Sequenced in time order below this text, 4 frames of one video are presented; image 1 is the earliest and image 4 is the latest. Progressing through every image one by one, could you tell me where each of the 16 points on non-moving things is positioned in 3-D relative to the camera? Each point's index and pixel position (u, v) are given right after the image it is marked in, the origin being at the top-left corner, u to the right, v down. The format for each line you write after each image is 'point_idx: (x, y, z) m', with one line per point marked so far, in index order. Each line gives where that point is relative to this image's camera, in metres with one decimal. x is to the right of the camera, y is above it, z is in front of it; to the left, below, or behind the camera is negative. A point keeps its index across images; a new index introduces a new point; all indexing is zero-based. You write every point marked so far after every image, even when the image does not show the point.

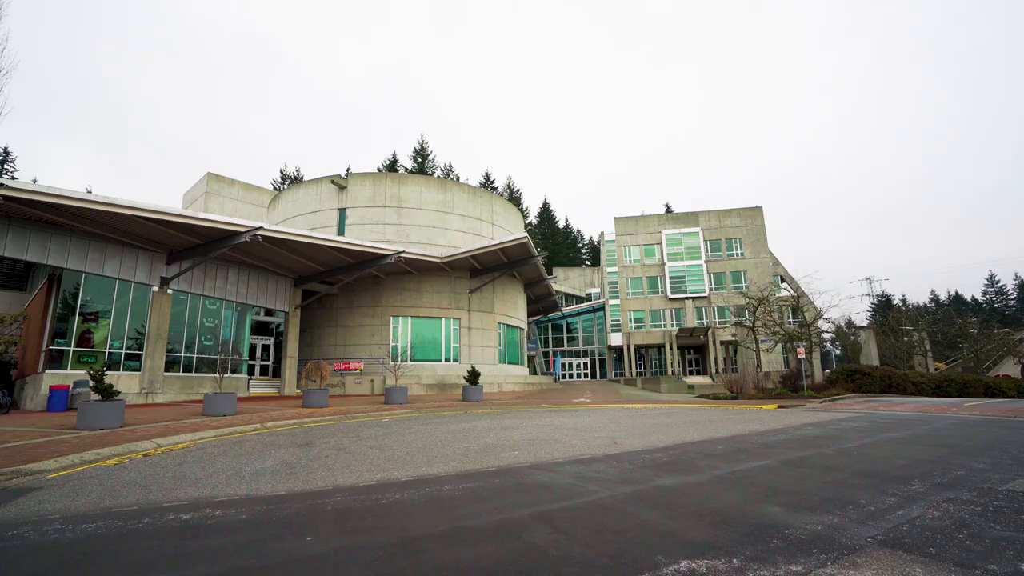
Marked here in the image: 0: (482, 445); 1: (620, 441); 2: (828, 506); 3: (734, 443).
0: (-0.7, -3.2, +10.7) m
1: (+2.2, -3.1, +10.6) m
2: (+3.2, -2.3, +5.4) m
3: (+4.1, -2.9, +9.6) m
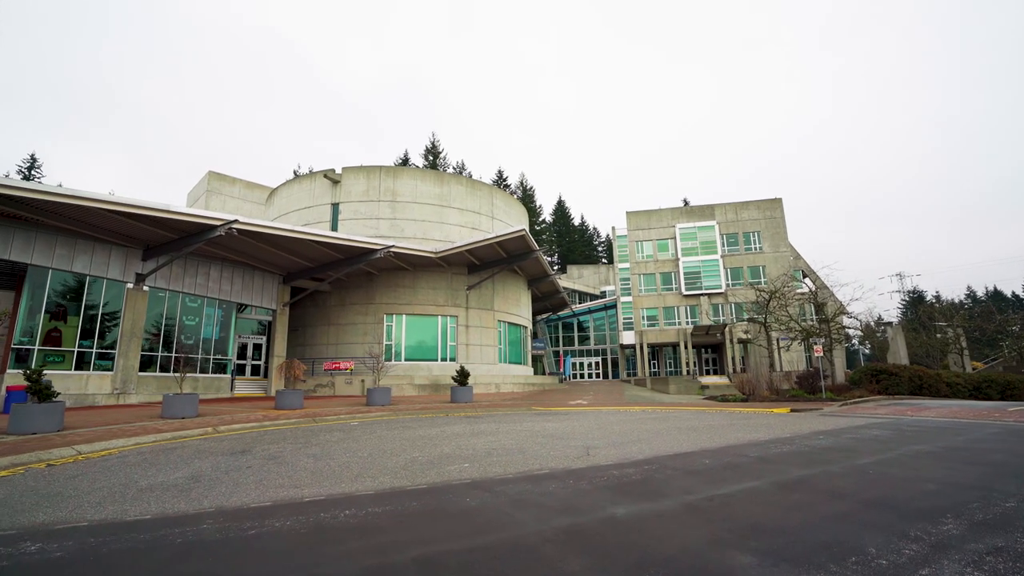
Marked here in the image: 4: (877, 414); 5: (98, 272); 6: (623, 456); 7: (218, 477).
0: (-1.4, -3.0, +9.3) m
1: (+1.4, -2.9, +9.2) m
2: (+2.3, -2.0, +3.8) m
3: (+3.3, -2.6, +8.1) m
4: (+9.2, -3.2, +13.2) m
5: (-14.8, +0.6, +18.6) m
6: (+1.8, -2.8, +8.7) m
7: (-4.4, -2.8, +7.7) m
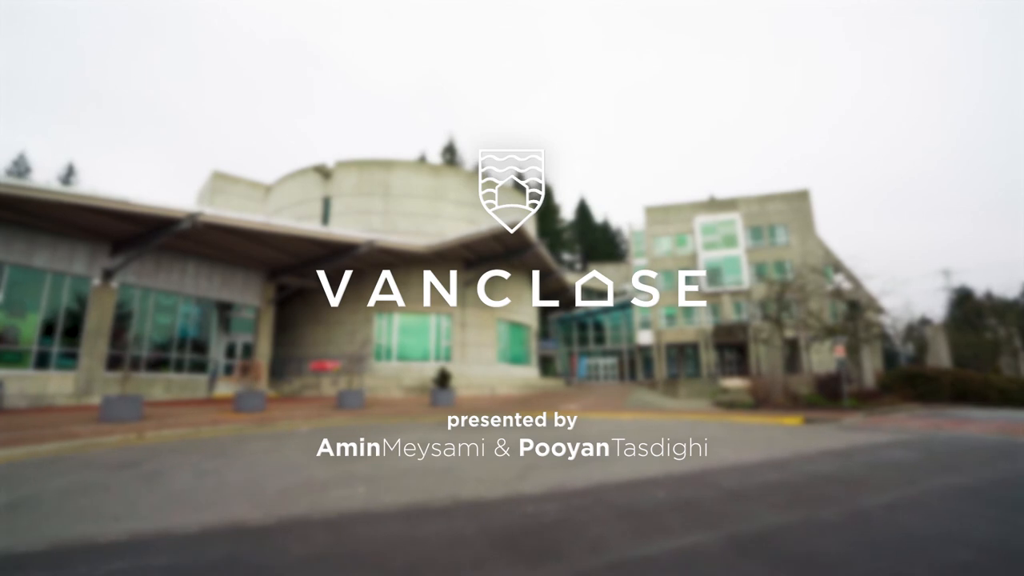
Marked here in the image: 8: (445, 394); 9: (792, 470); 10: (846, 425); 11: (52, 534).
0: (-2.6, -2.8, +7.7) m
1: (+0.3, -2.6, +7.4) m
2: (+0.8, -1.7, +2.0) m
3: (+2.1, -2.4, +6.2) m
4: (+8.3, -2.9, +10.9) m
5: (-15.4, +0.7, +17.7) m
6: (+0.7, -2.6, +6.9) m
7: (-5.6, -2.6, +6.3) m
8: (-2.4, -3.8, +18.6) m
9: (+3.7, -2.4, +6.9) m
10: (+7.4, -3.0, +11.5) m
11: (-4.5, -2.4, +5.1) m
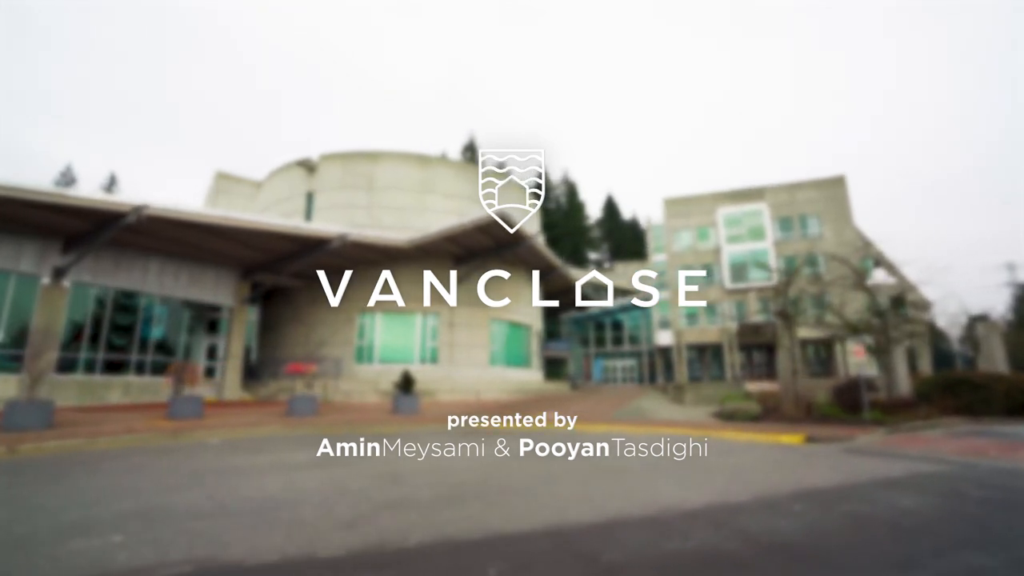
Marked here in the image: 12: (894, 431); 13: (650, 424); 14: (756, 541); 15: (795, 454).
0: (-4.2, -2.5, +5.8) m
1: (-1.4, -2.4, +5.3) m
2: (-1.3, -1.4, 0.0) m
3: (+0.3, -2.1, +4.0) m
4: (+6.8, -2.6, +8.3) m
5: (-16.3, +0.8, +16.8) m
6: (-1.1, -2.3, +4.9) m
7: (-7.3, -2.4, +4.7) m
8: (-3.3, -3.6, +16.8) m
9: (+2.0, -2.1, +4.6) m
10: (+6.0, -2.7, +9.0) m
11: (-6.3, -2.2, +3.4) m
12: (+7.8, -2.9, +10.6) m
13: (+4.0, -3.9, +14.8) m
14: (+2.1, -2.0, +4.2) m
15: (+4.7, -2.8, +8.7) m
